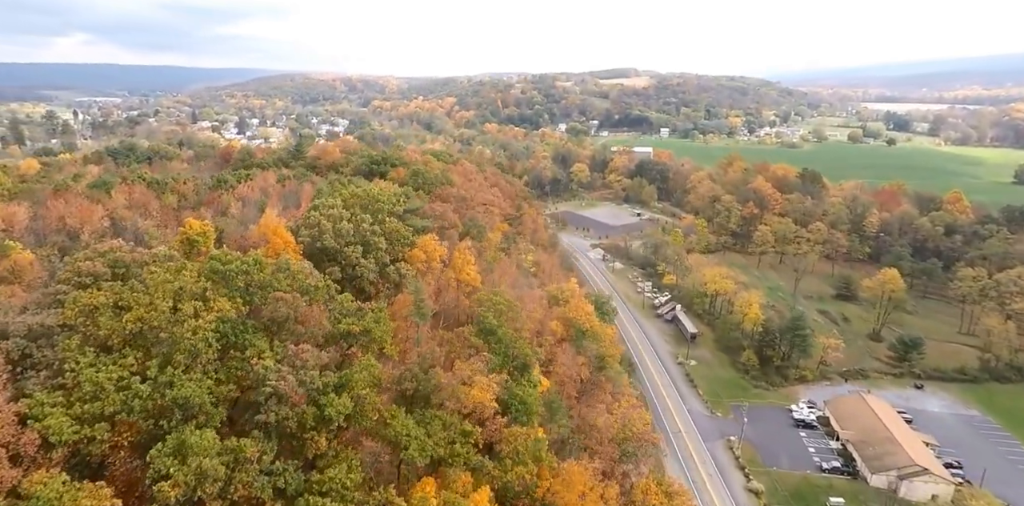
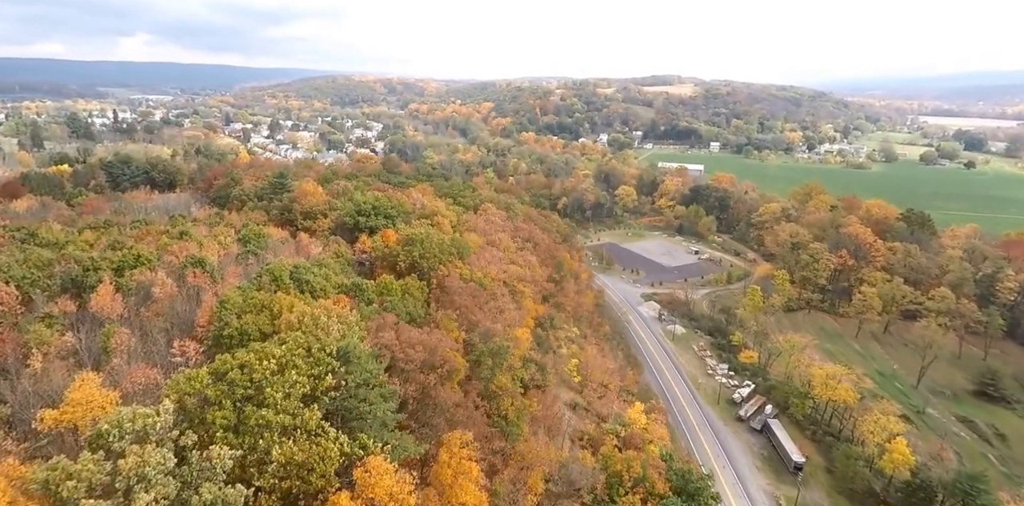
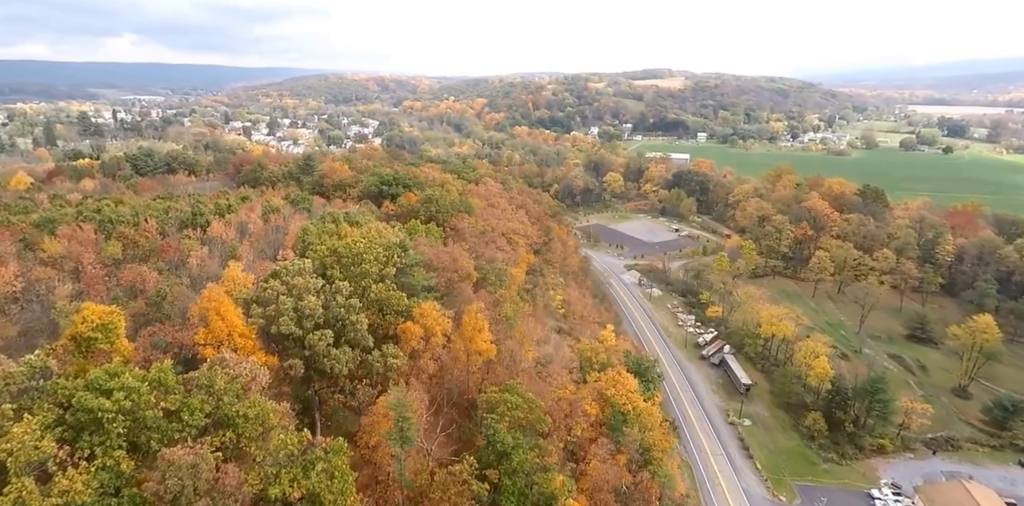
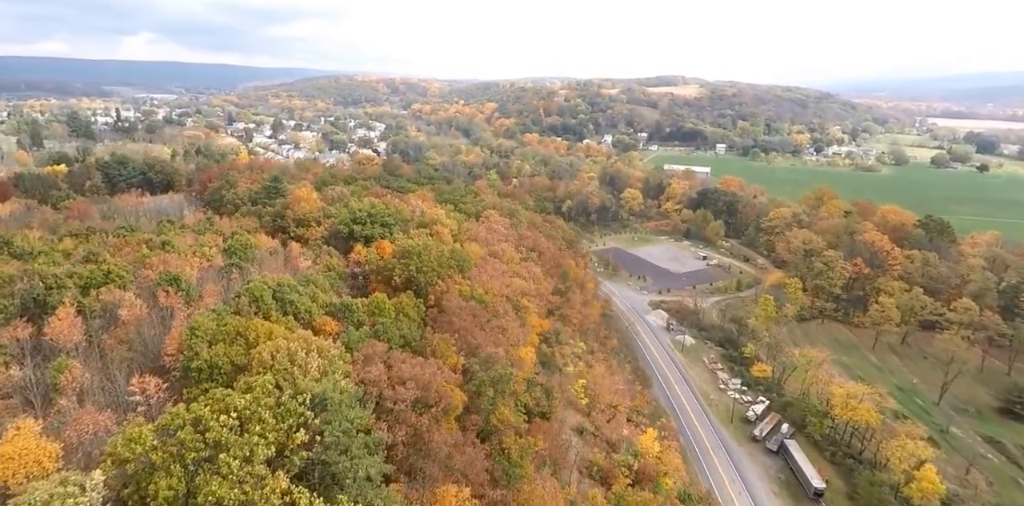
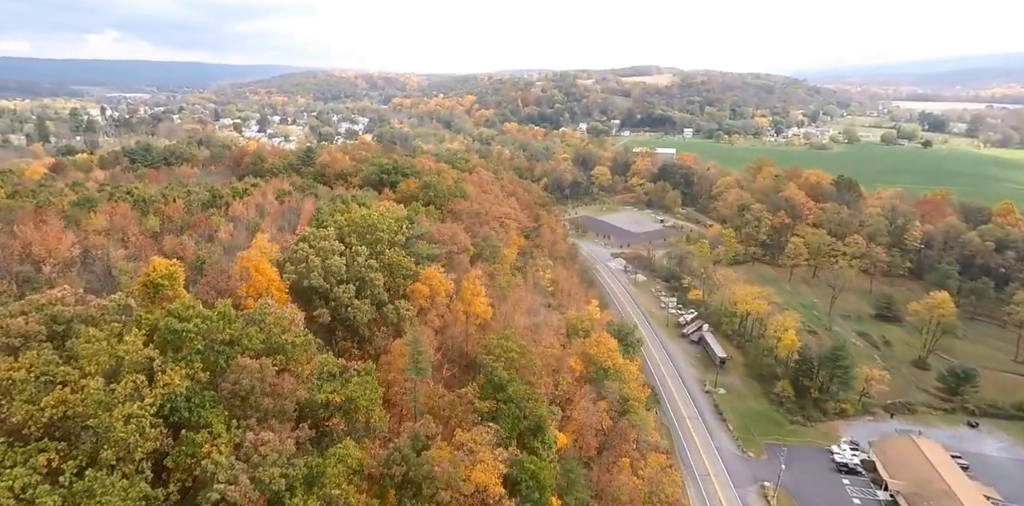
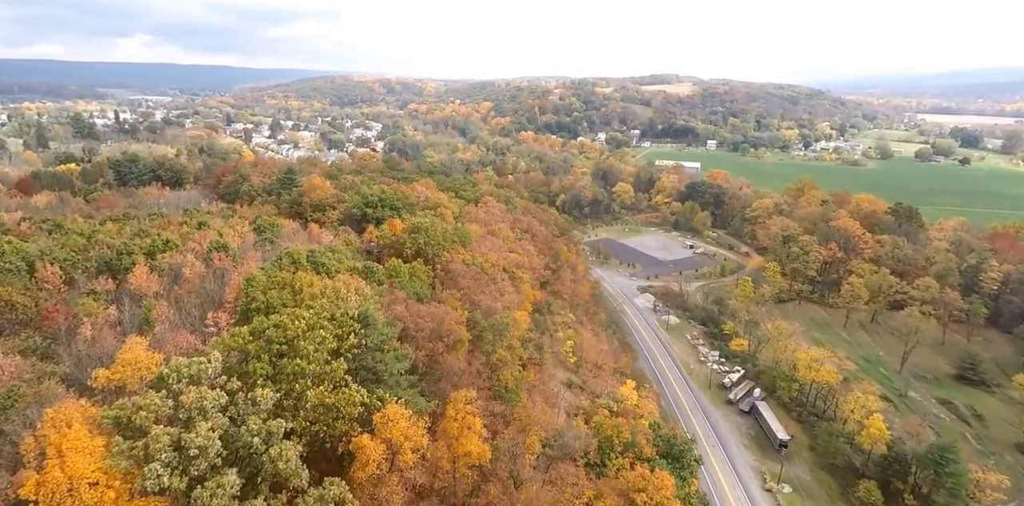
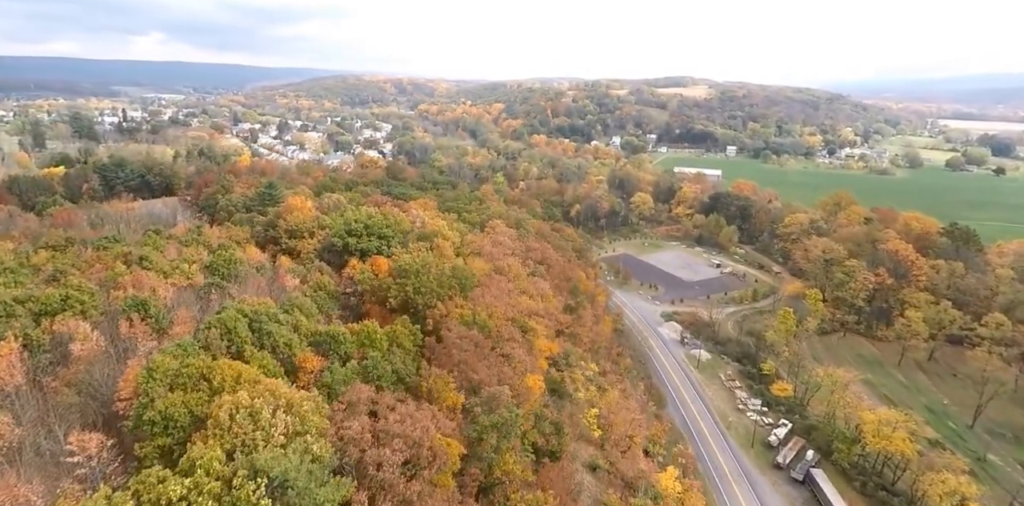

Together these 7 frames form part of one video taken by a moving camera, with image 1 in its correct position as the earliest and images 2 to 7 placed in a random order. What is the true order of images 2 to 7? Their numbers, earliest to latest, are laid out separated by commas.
5, 3, 6, 2, 4, 7
